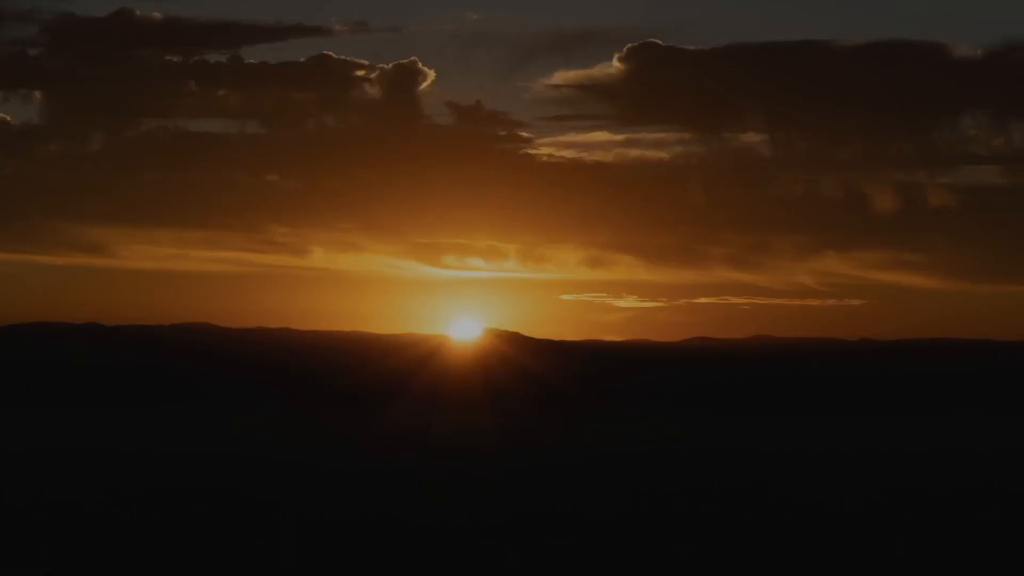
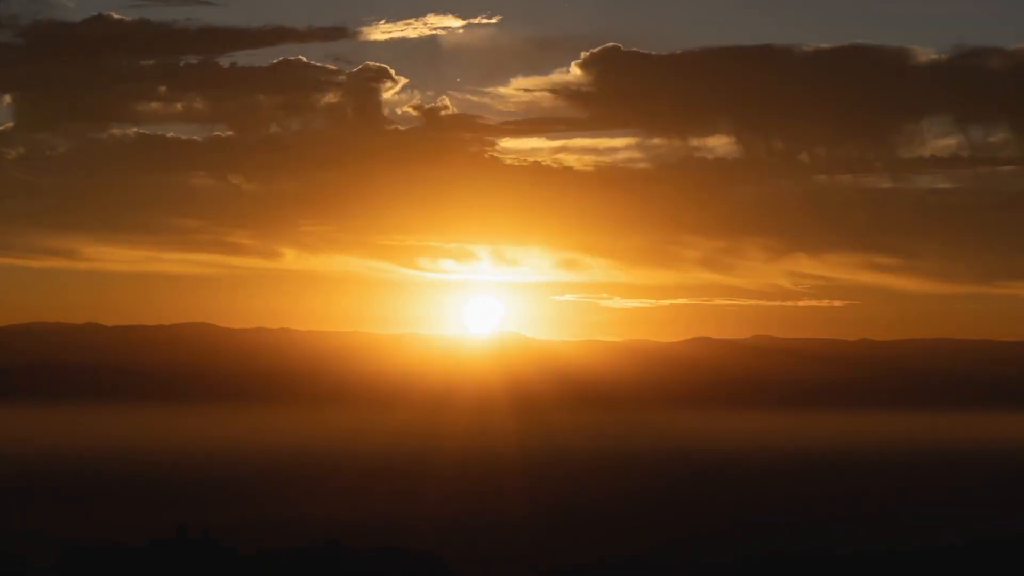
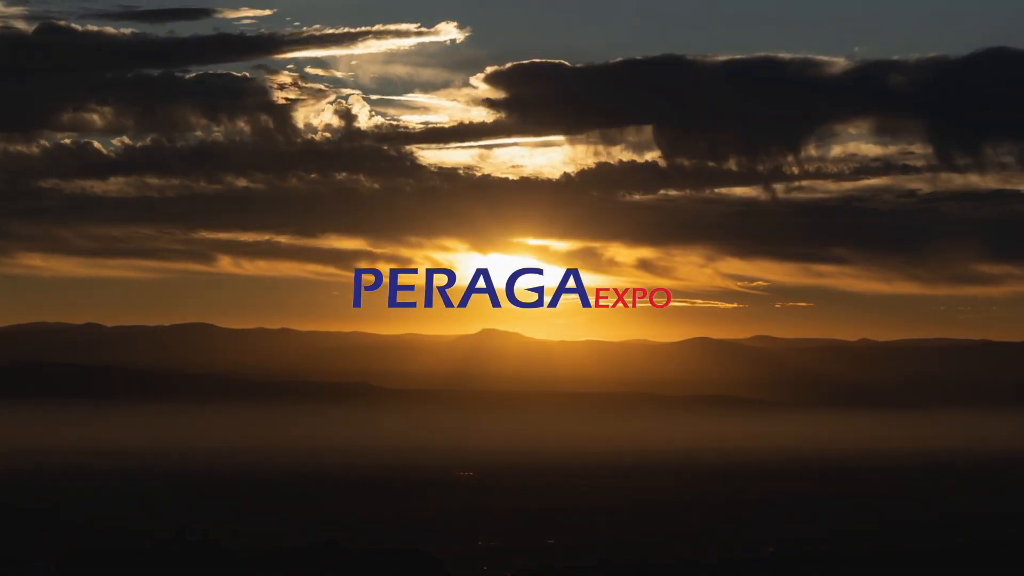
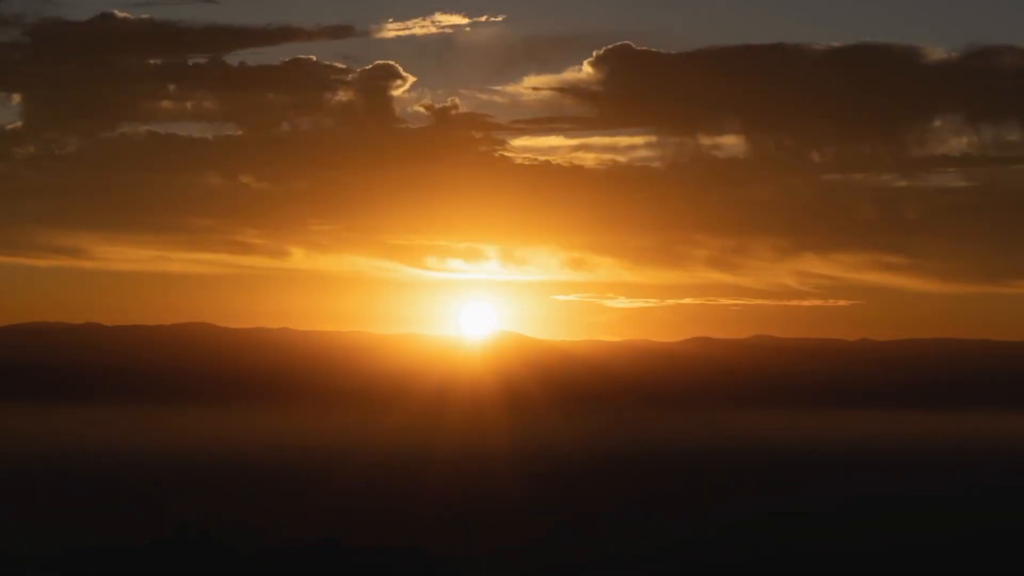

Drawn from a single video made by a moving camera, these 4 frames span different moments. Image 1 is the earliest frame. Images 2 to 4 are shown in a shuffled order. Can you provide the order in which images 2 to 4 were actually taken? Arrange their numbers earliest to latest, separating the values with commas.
4, 2, 3
